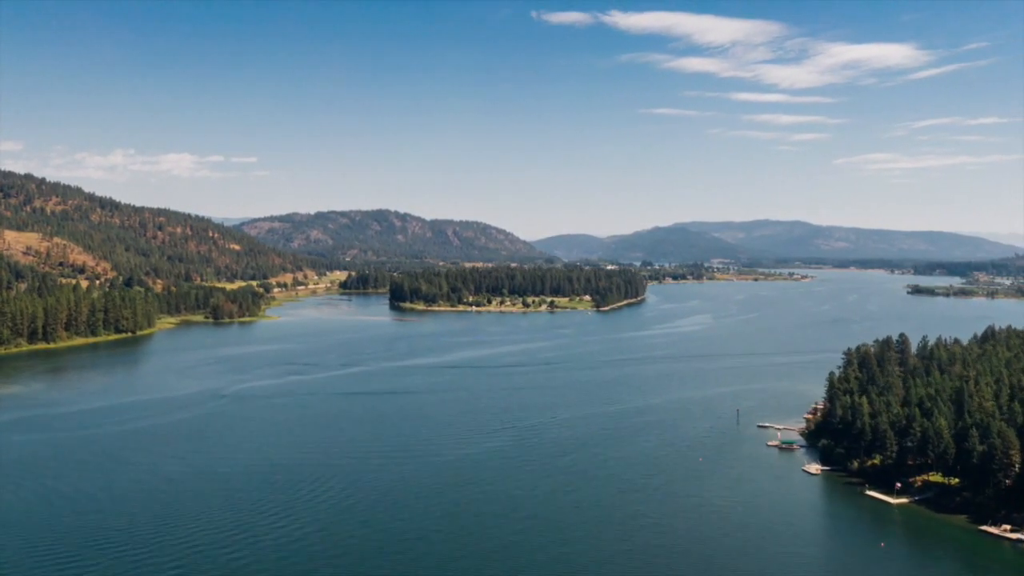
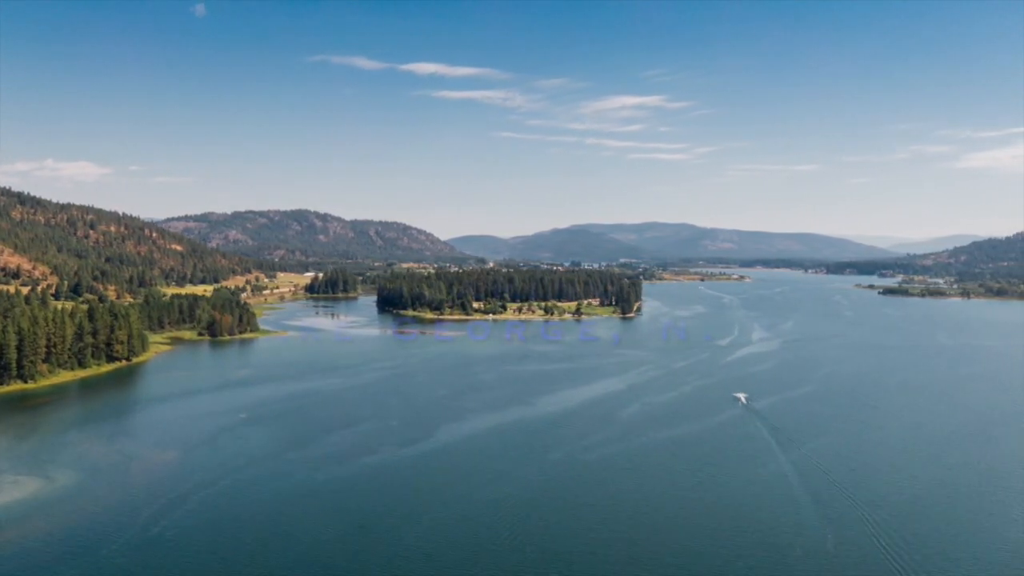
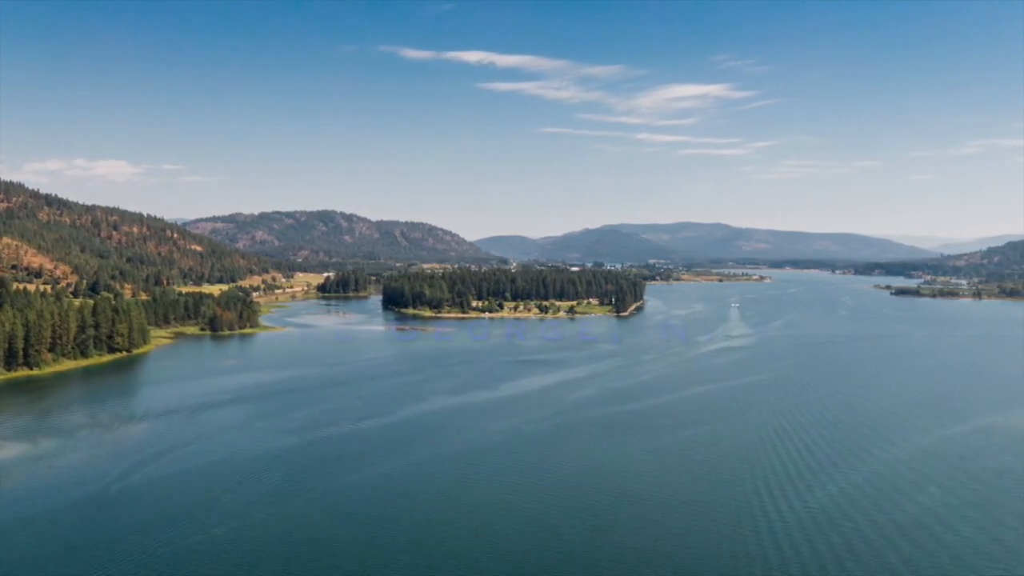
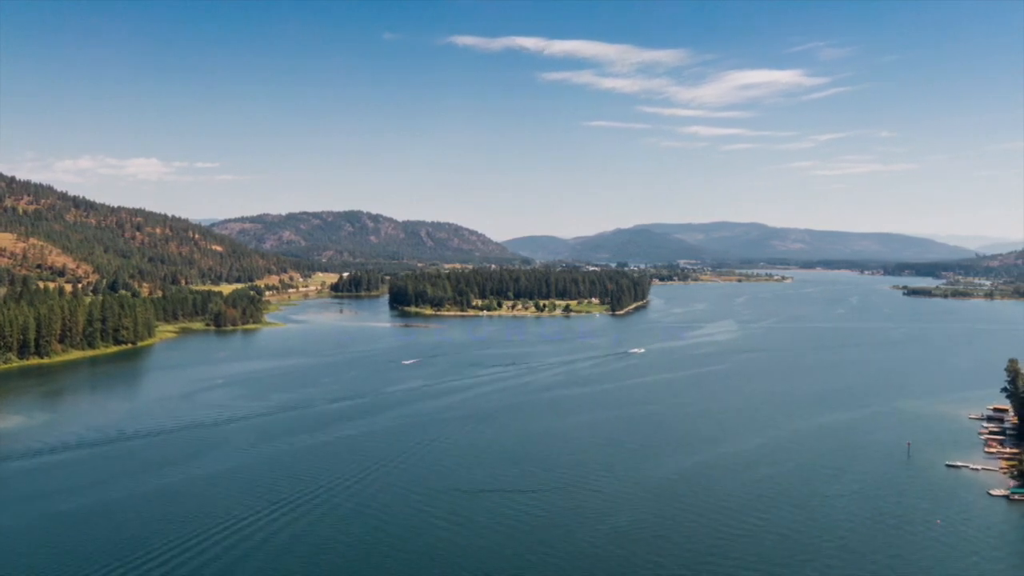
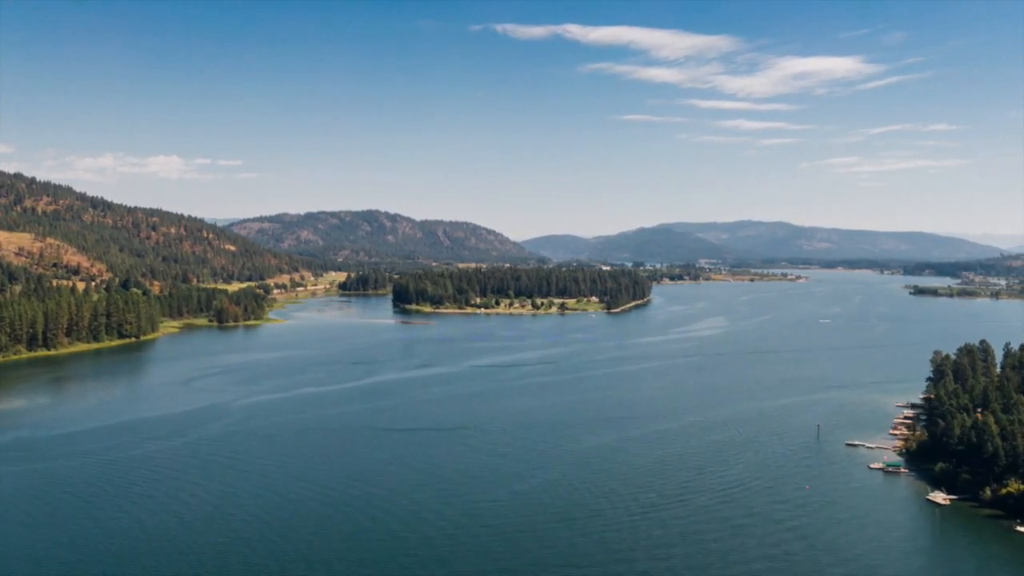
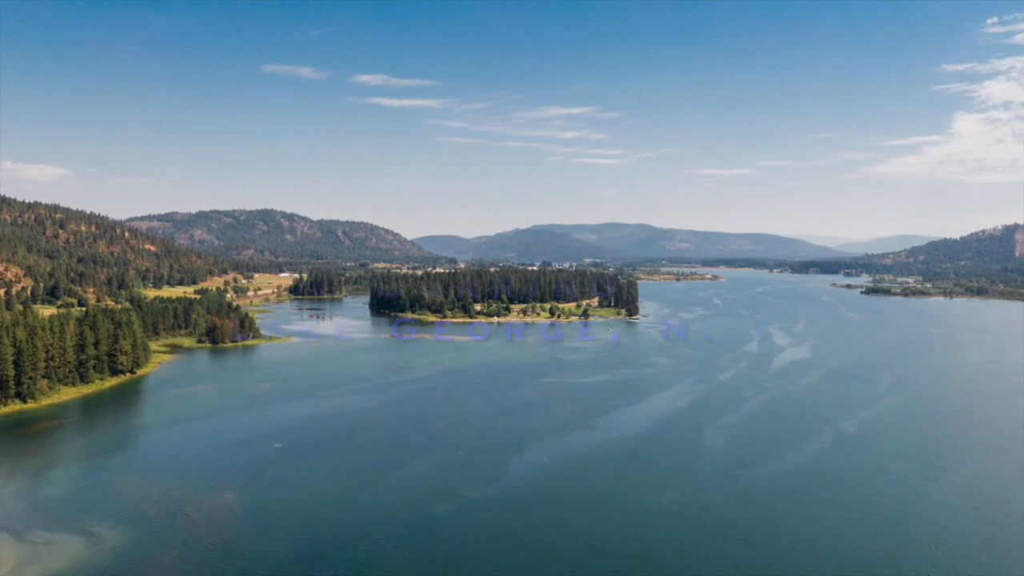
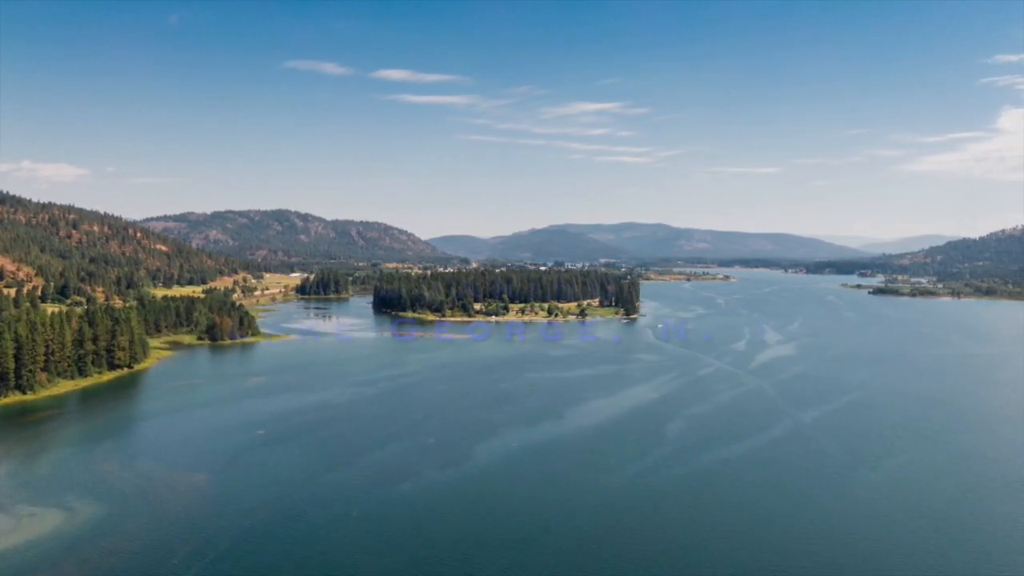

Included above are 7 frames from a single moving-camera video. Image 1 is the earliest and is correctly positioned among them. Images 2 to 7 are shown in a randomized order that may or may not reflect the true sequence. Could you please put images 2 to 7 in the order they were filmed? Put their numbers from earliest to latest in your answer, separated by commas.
5, 4, 3, 2, 7, 6
